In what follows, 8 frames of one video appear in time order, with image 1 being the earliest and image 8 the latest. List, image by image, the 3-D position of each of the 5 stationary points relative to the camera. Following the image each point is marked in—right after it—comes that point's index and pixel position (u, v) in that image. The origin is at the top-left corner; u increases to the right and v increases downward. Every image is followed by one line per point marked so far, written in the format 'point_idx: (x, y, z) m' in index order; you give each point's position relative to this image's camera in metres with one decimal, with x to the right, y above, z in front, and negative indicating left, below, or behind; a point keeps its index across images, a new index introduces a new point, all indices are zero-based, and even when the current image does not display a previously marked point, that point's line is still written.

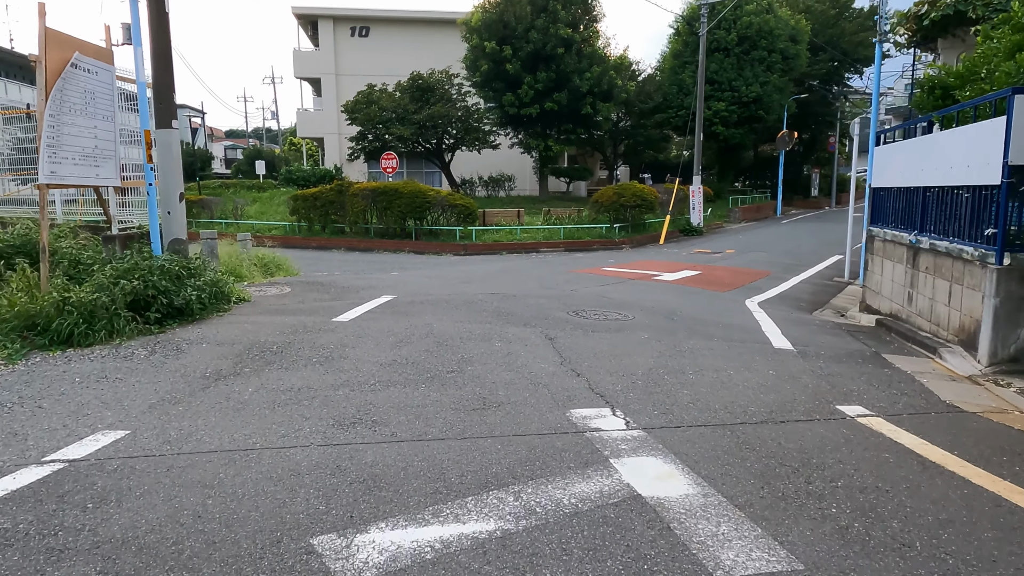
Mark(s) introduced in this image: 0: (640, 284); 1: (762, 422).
0: (+2.2, +0.1, +11.2) m
1: (+1.5, -0.8, +4.0) m
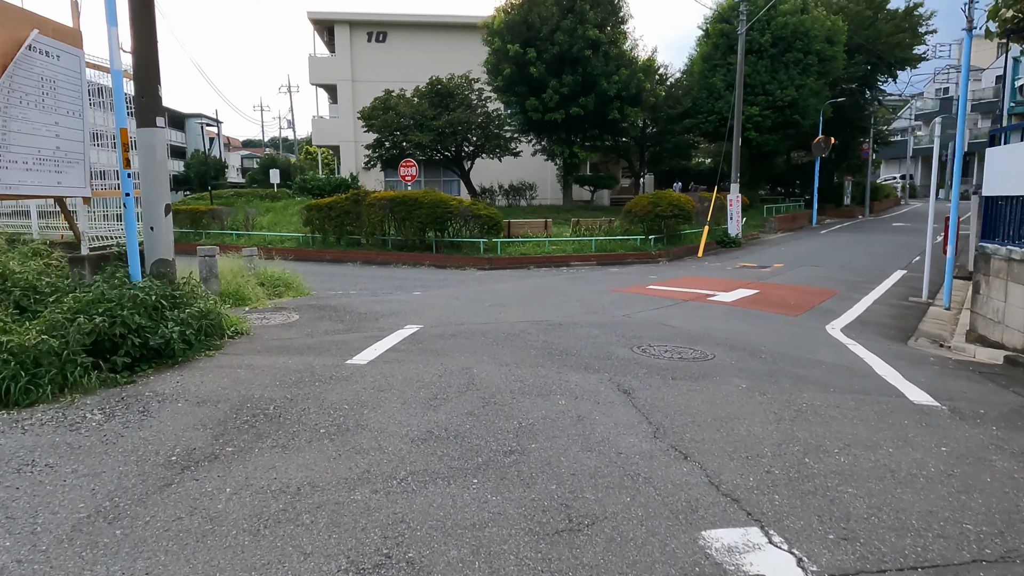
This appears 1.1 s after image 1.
0: (+2.7, -0.3, +9.8) m
1: (+1.9, -1.1, +2.6) m
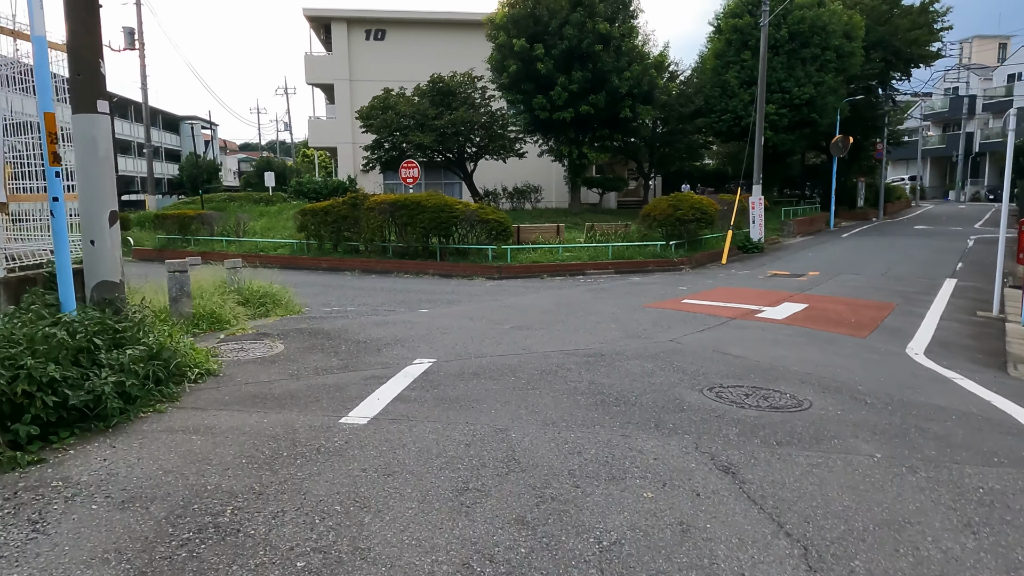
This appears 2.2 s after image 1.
0: (+3.0, -0.5, +8.5) m
1: (+2.2, -1.2, +1.2) m
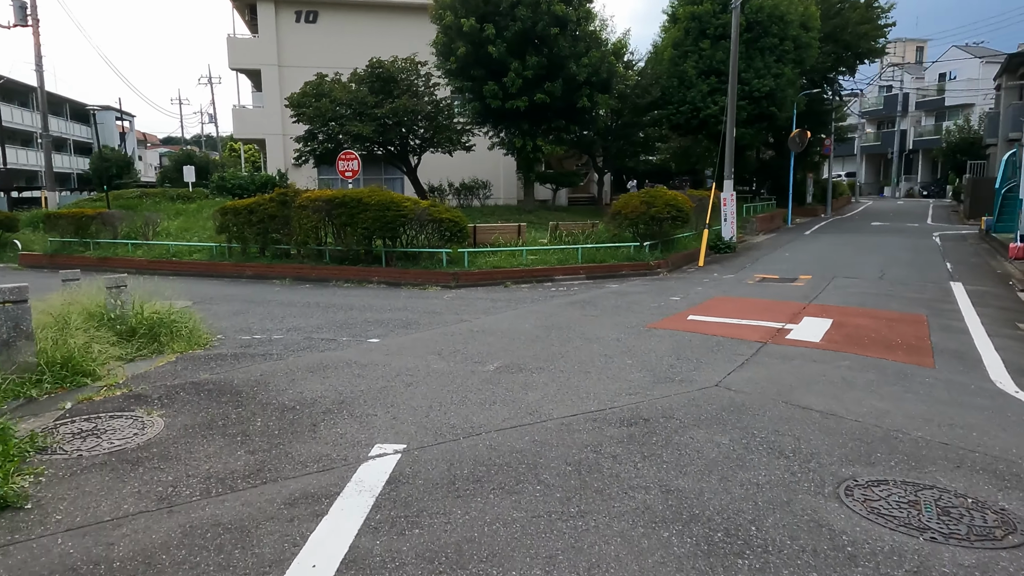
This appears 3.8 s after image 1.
0: (+2.8, -0.7, +6.7) m
1: (+2.7, -1.5, -0.6) m
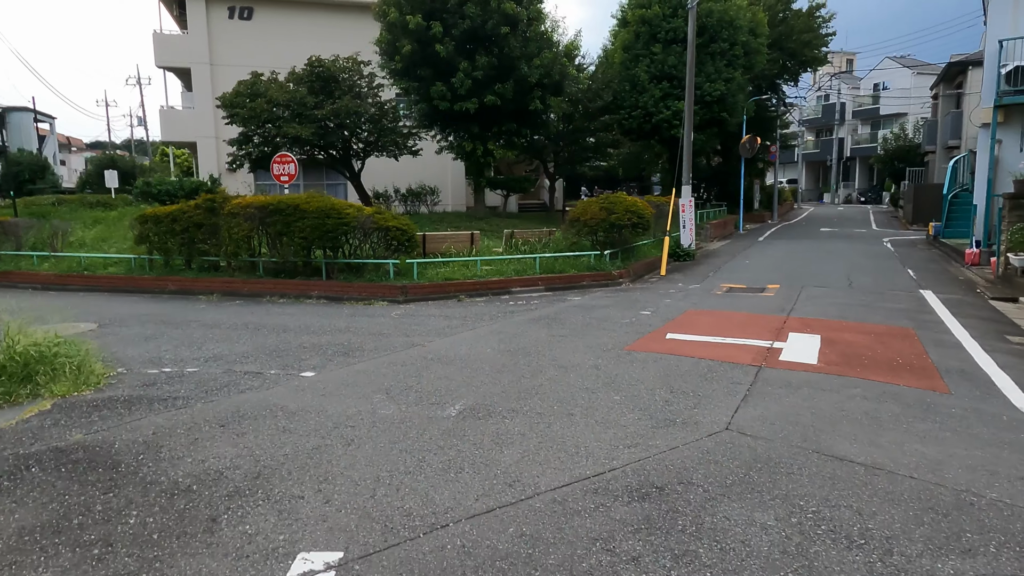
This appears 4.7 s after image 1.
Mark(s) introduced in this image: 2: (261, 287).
0: (+2.5, -0.8, +5.8) m
1: (+3.0, -1.6, -1.4) m
2: (-5.1, 0.0, +13.5) m
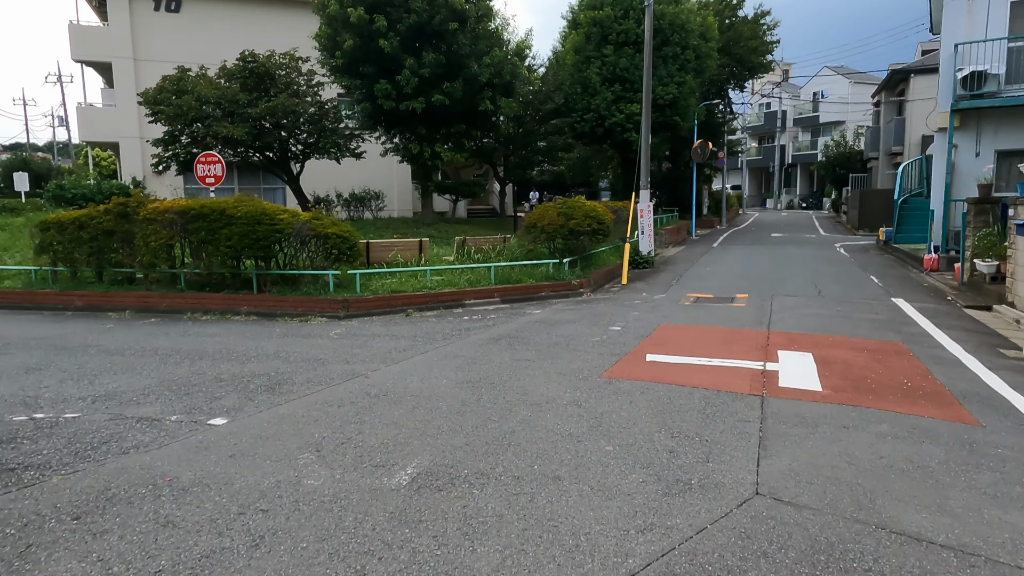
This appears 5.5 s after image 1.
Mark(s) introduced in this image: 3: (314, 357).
0: (+2.3, -1.0, +4.9) m
1: (+3.3, -1.6, -2.3) m
2: (-5.9, -0.2, +12.0) m
3: (-2.2, -0.8, +7.3) m
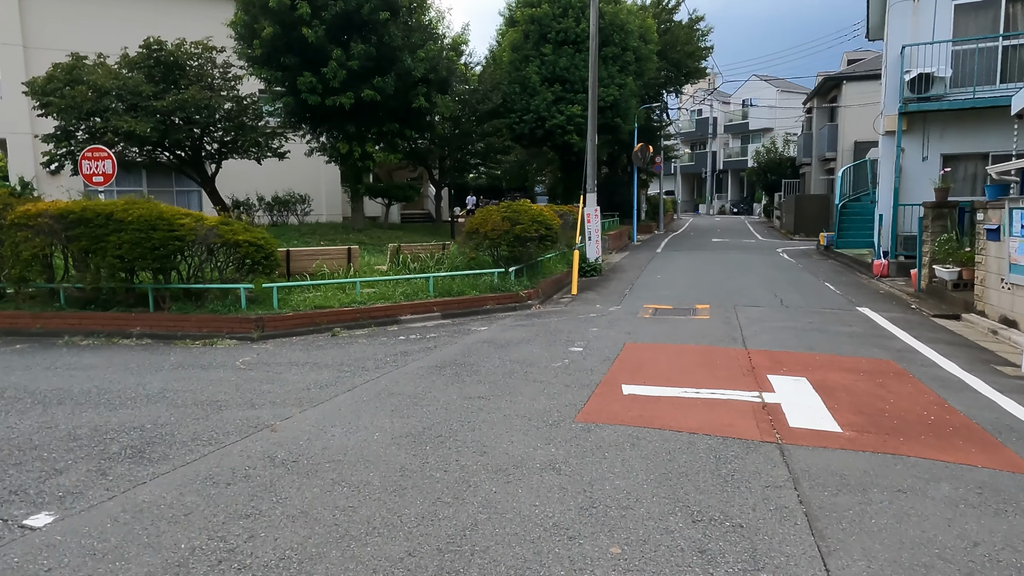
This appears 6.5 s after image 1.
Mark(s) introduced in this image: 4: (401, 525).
0: (+2.0, -1.1, +3.8) m
1: (+3.7, -1.7, -3.2) m
2: (-6.8, -0.5, +10.1) m
3: (-2.7, -1.0, +5.8) m
4: (-0.5, -1.1, +3.1) m
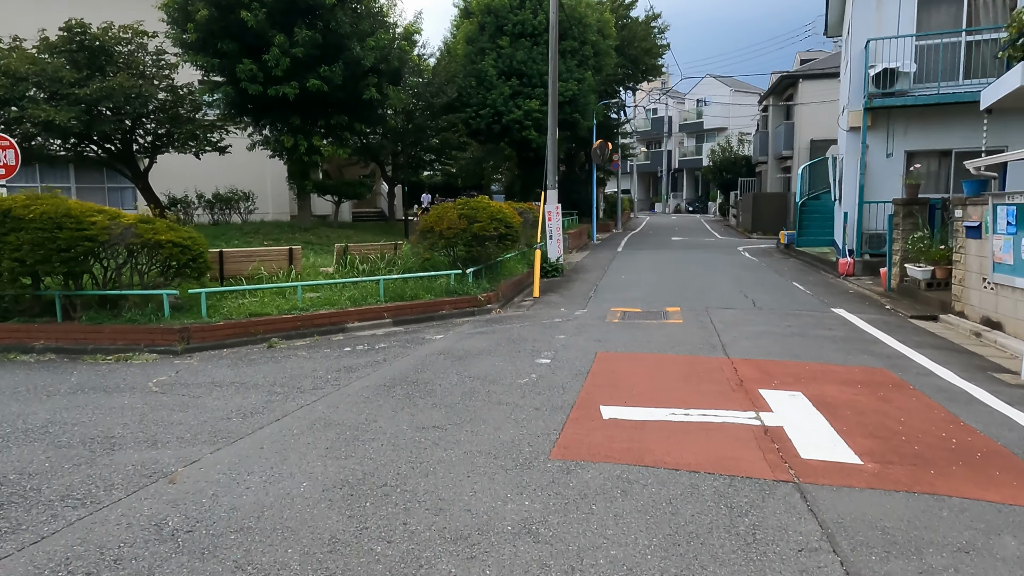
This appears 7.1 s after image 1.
0: (+1.8, -1.2, +3.1) m
1: (+4.0, -1.7, -3.8) m
2: (-7.4, -0.6, +8.7) m
3: (-2.9, -1.0, +4.7) m
4: (-0.7, -1.2, +2.2) m
